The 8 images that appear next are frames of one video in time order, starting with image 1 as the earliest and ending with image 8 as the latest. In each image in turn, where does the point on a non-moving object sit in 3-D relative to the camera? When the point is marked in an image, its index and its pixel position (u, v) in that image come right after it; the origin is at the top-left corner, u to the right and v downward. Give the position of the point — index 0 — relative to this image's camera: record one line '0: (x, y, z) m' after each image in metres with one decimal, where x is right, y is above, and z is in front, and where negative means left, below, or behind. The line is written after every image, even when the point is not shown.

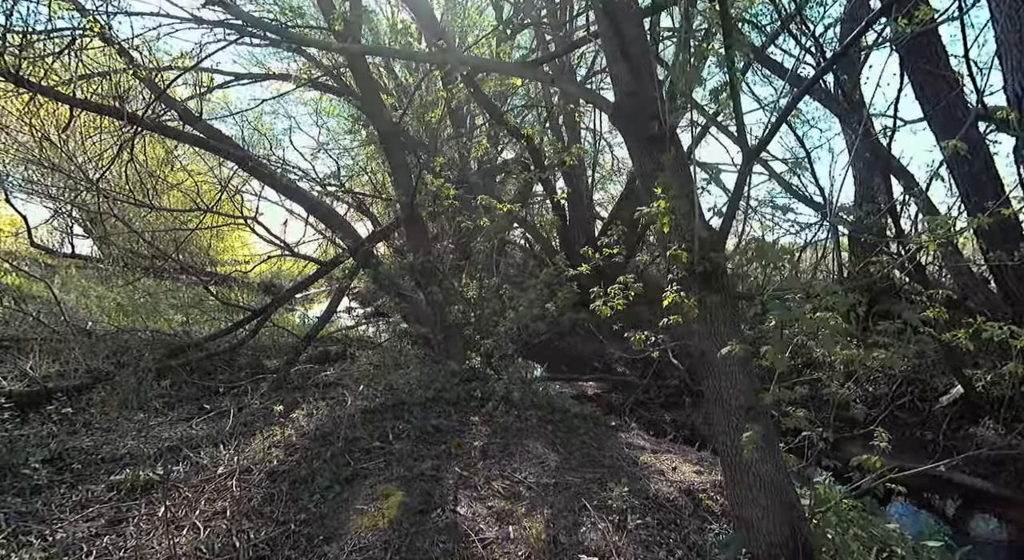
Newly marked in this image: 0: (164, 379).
0: (-3.0, -0.9, +5.0) m
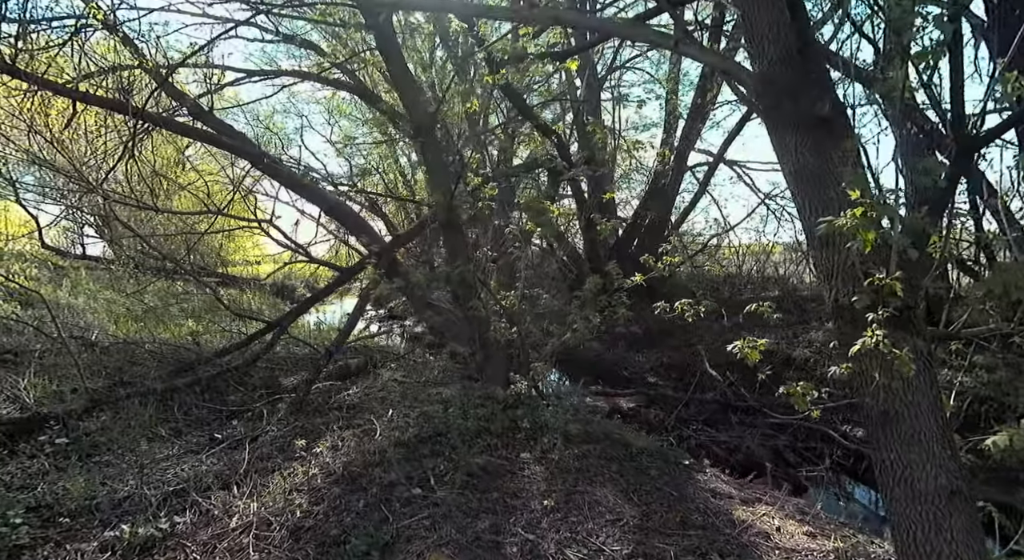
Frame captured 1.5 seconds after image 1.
0: (-2.7, -1.0, +4.5) m
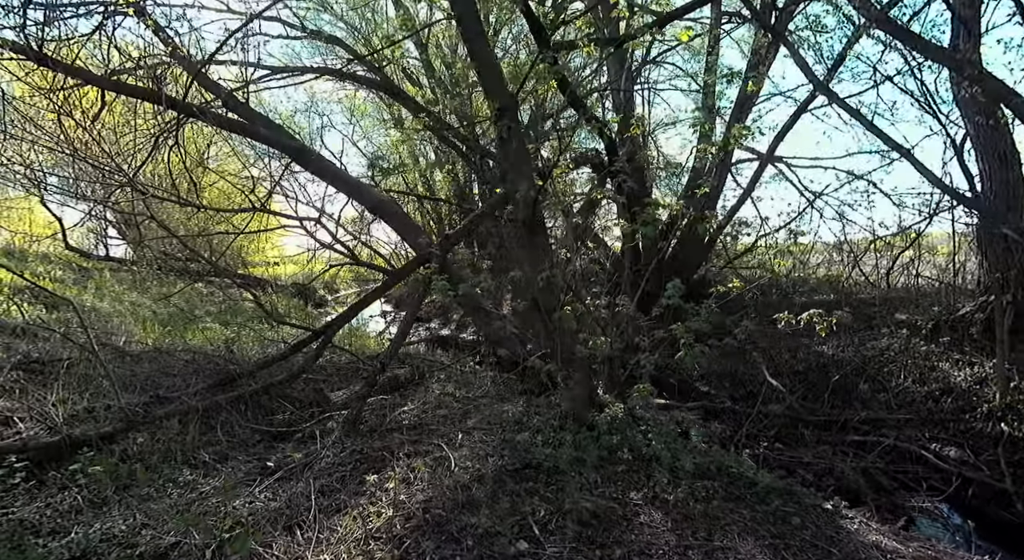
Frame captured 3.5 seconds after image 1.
0: (-2.1, -1.0, +4.0) m
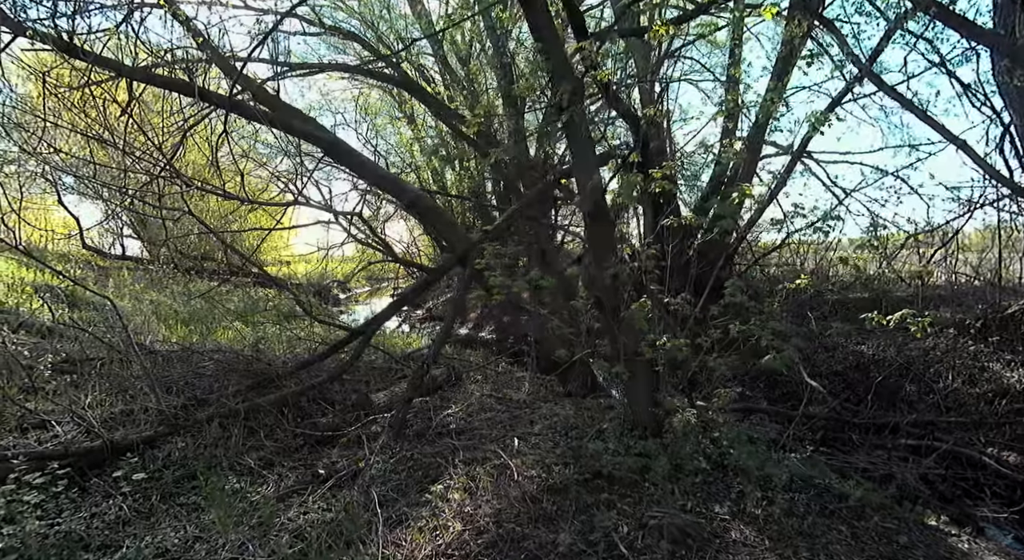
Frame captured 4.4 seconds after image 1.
0: (-1.8, -1.0, +3.9) m
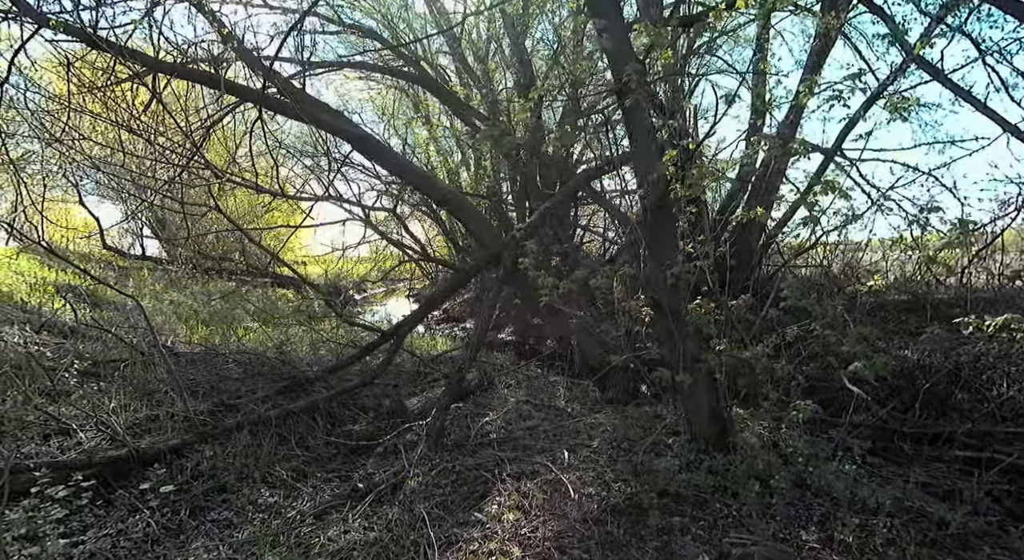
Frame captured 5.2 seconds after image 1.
0: (-1.5, -1.0, +3.6) m
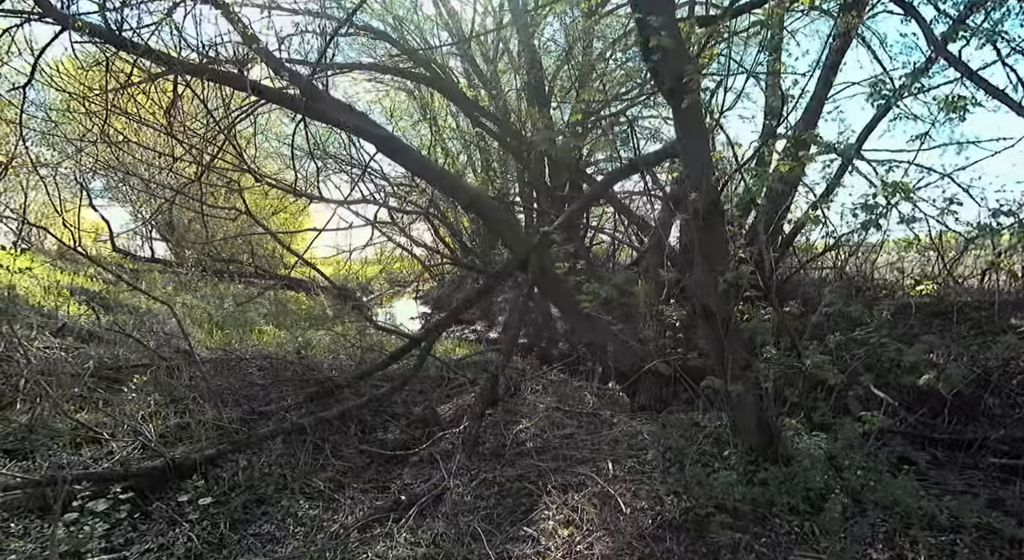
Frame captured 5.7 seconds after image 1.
0: (-1.2, -1.0, +3.6) m
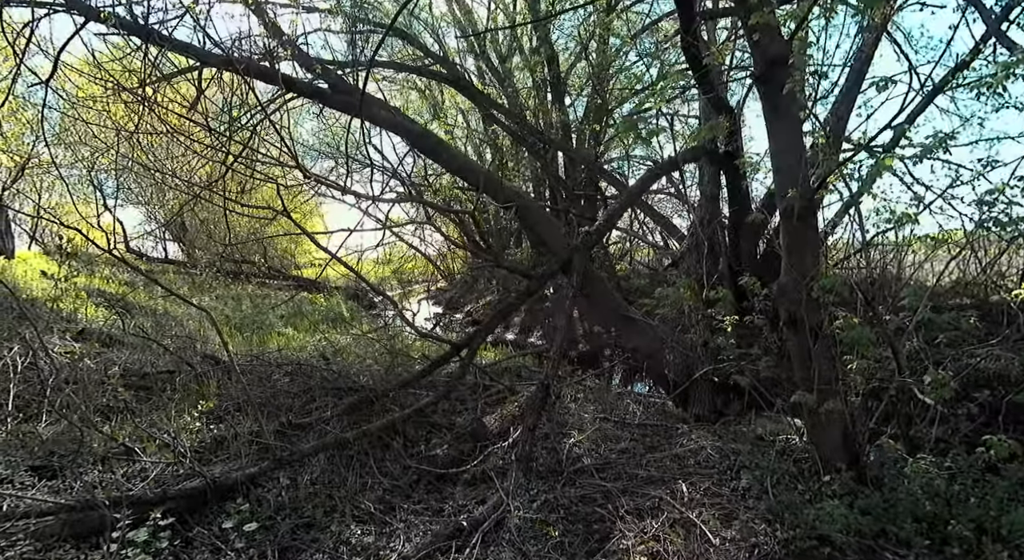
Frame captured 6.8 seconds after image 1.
0: (-0.9, -1.0, +3.3) m
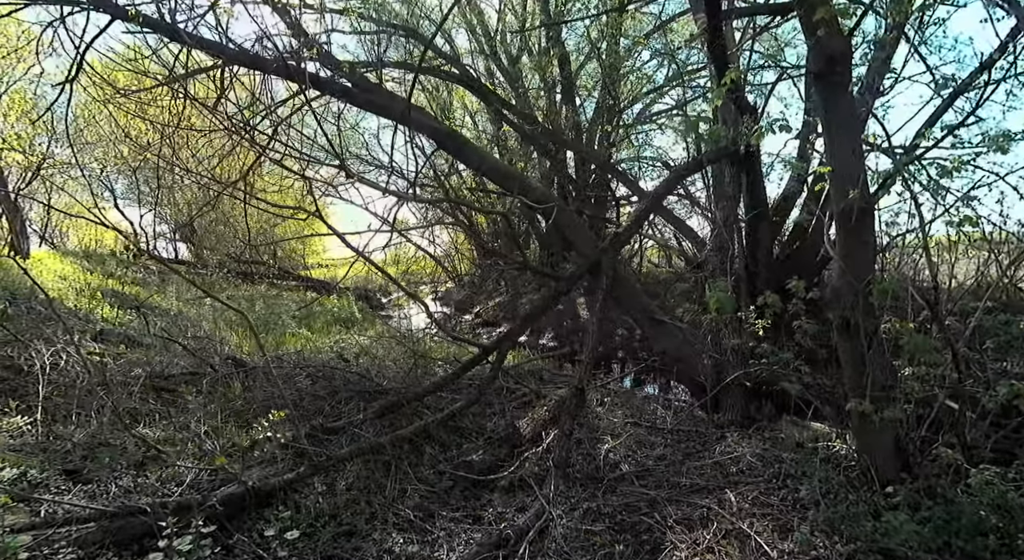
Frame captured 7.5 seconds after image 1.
0: (-0.7, -1.1, +3.3) m
